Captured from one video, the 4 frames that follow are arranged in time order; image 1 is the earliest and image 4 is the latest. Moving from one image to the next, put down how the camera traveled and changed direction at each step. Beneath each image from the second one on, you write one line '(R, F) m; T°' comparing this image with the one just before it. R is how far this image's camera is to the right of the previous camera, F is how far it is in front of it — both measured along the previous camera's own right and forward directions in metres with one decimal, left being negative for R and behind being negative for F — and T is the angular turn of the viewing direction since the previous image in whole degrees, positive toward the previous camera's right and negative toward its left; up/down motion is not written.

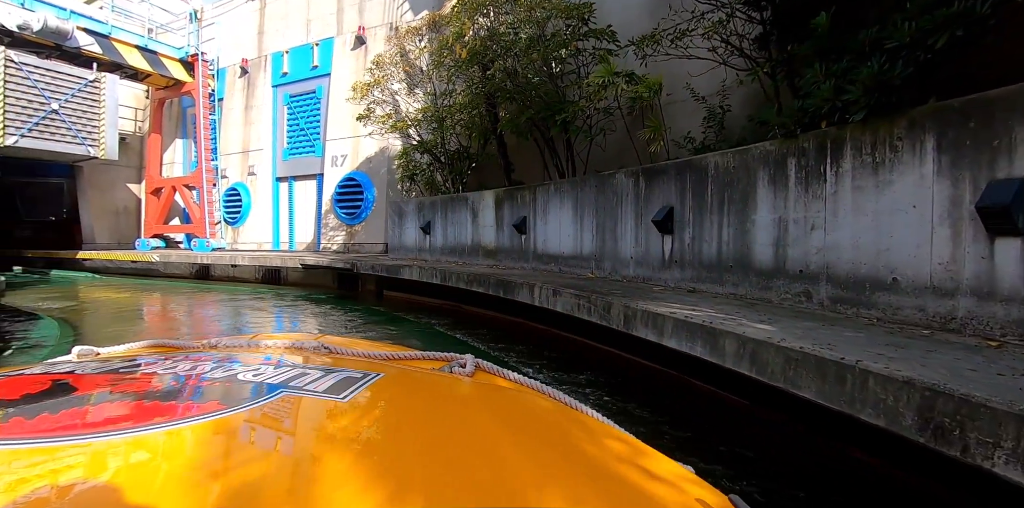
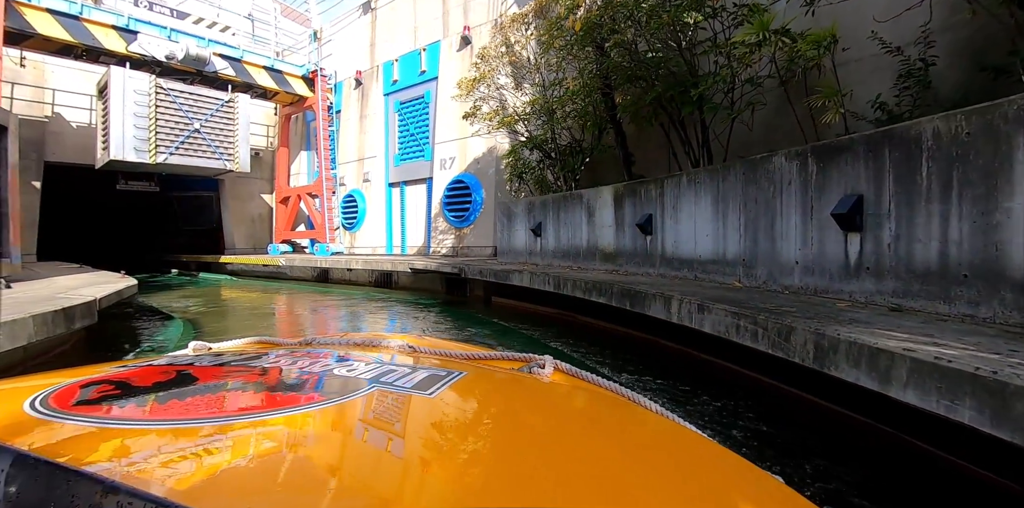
(-0.1, +0.5) m; -12°
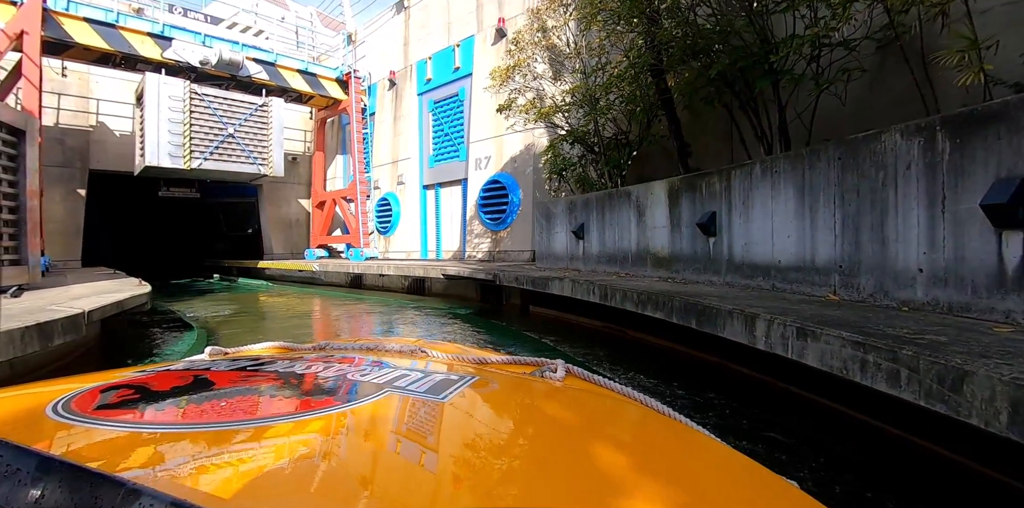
(0.0, +0.5) m; -5°
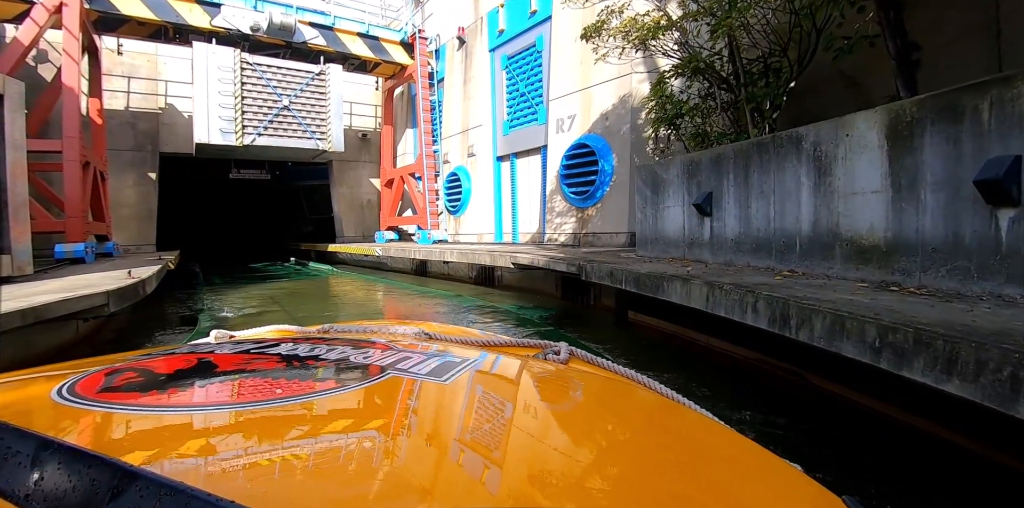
(0.0, +1.3) m; -10°
